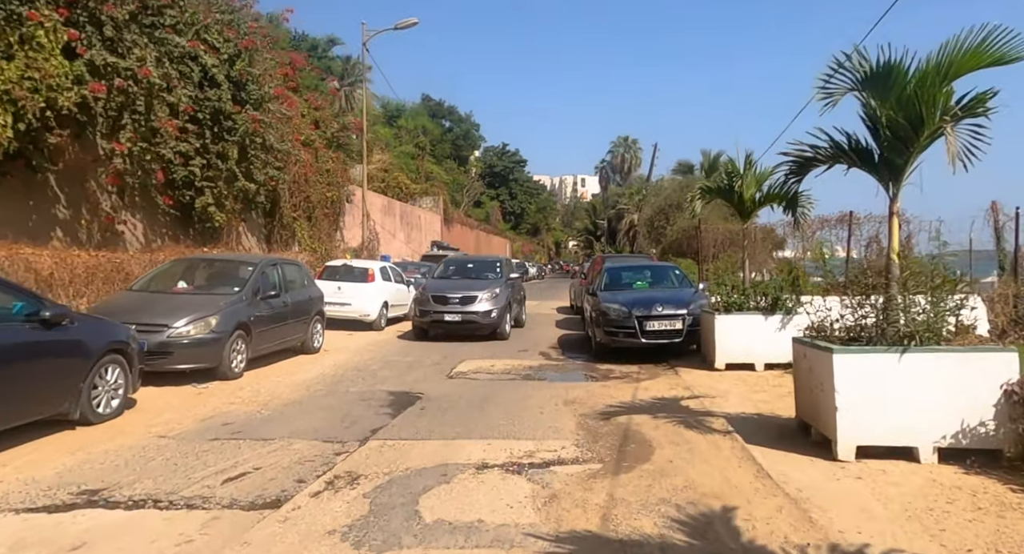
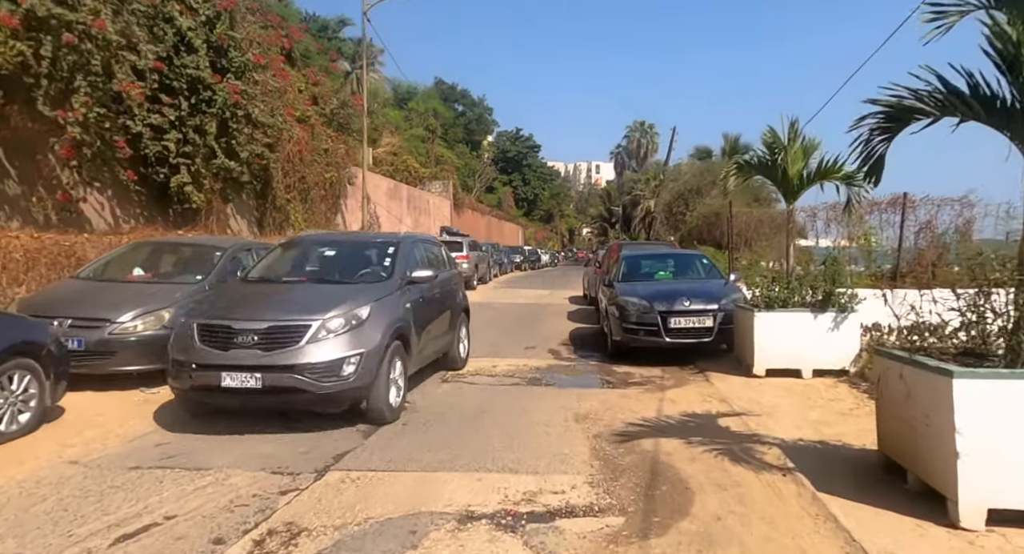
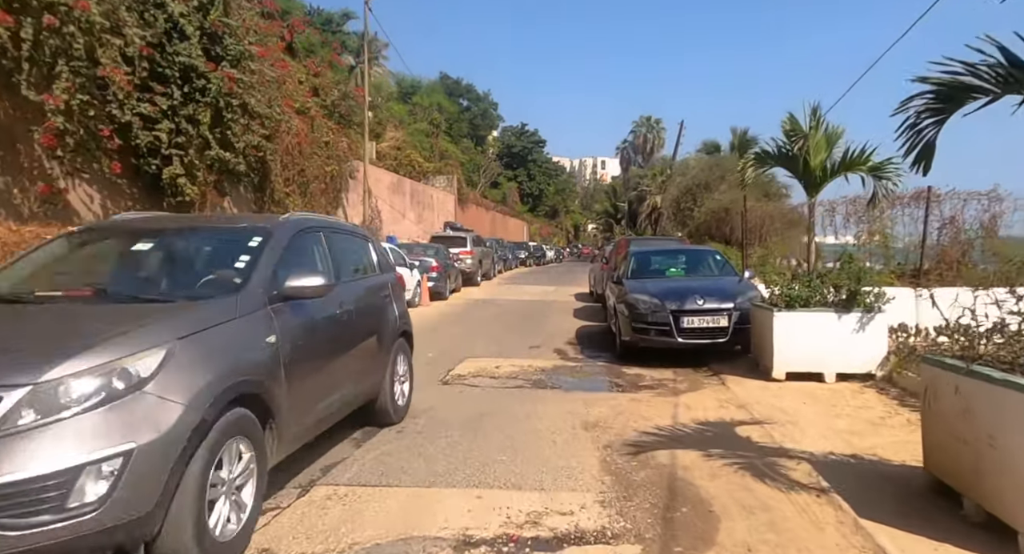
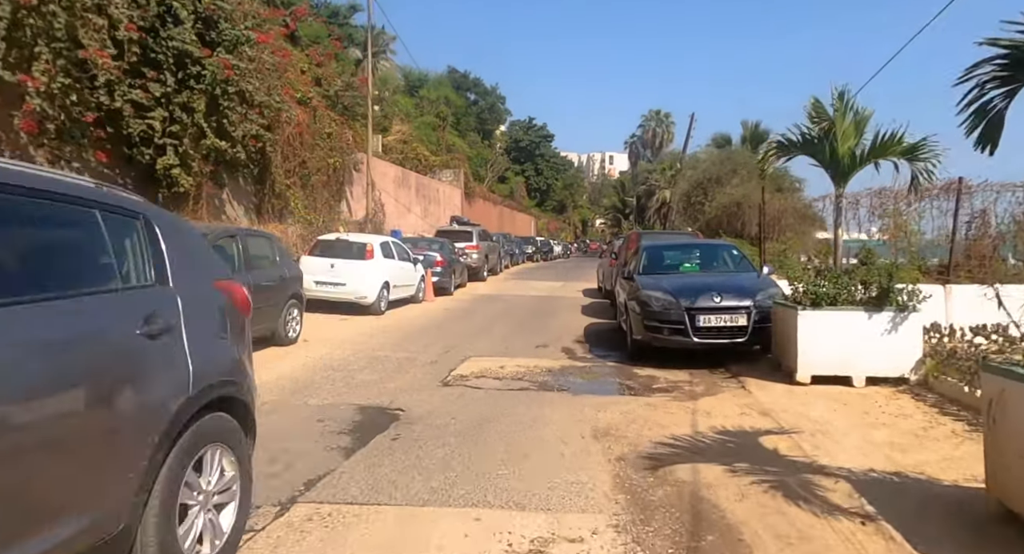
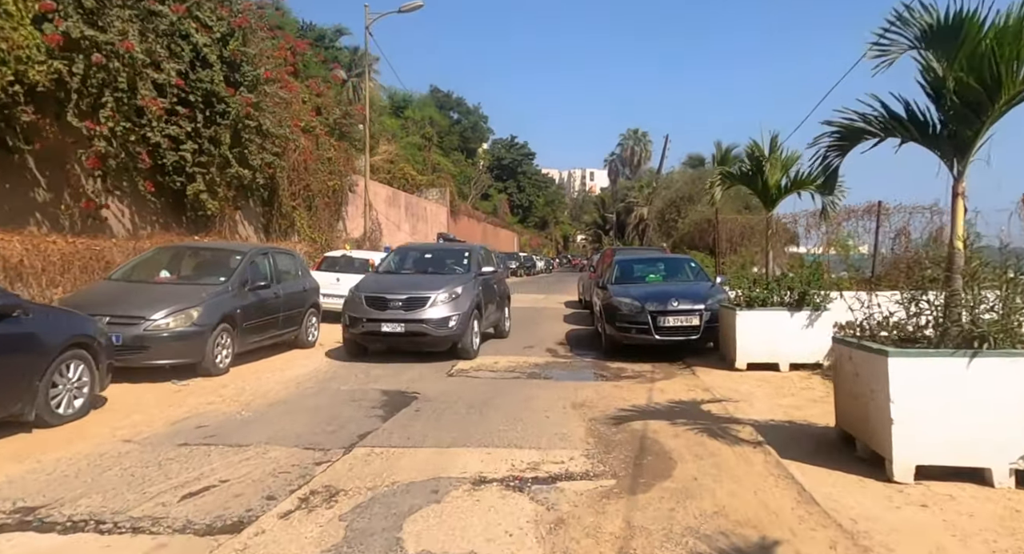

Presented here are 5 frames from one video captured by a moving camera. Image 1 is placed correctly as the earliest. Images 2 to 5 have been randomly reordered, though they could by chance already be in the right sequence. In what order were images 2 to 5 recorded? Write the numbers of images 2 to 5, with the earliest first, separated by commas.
5, 2, 3, 4
